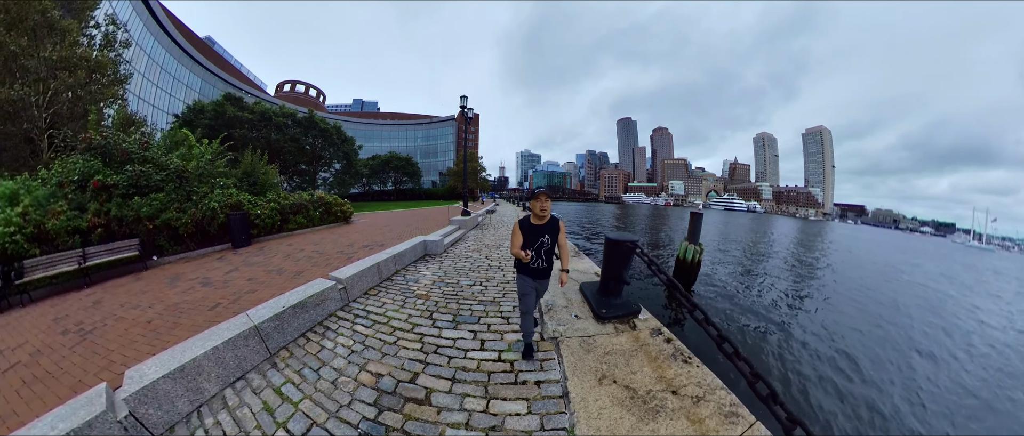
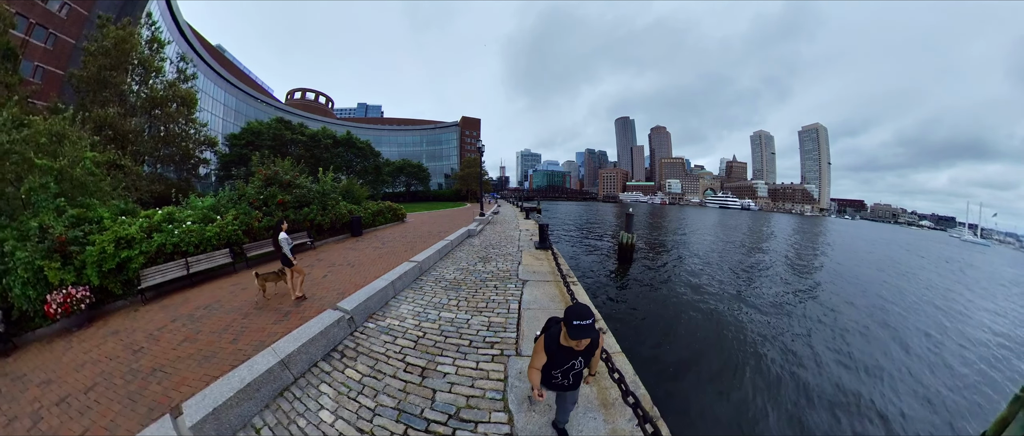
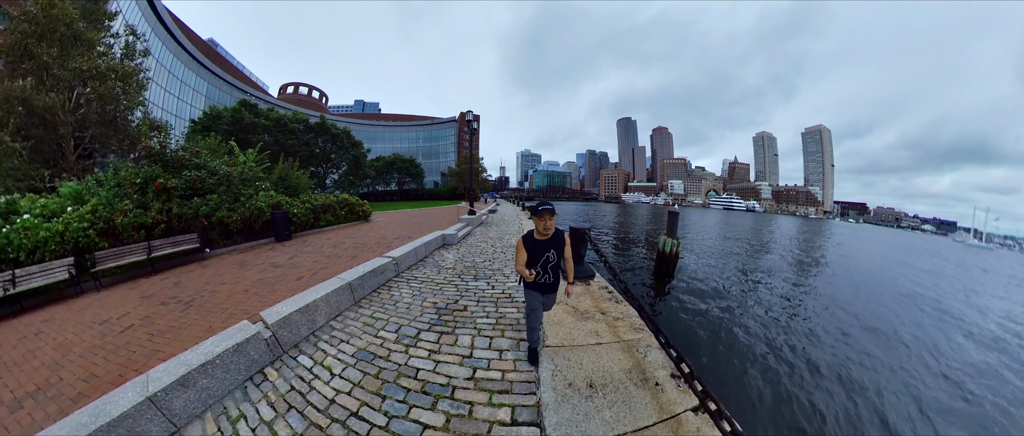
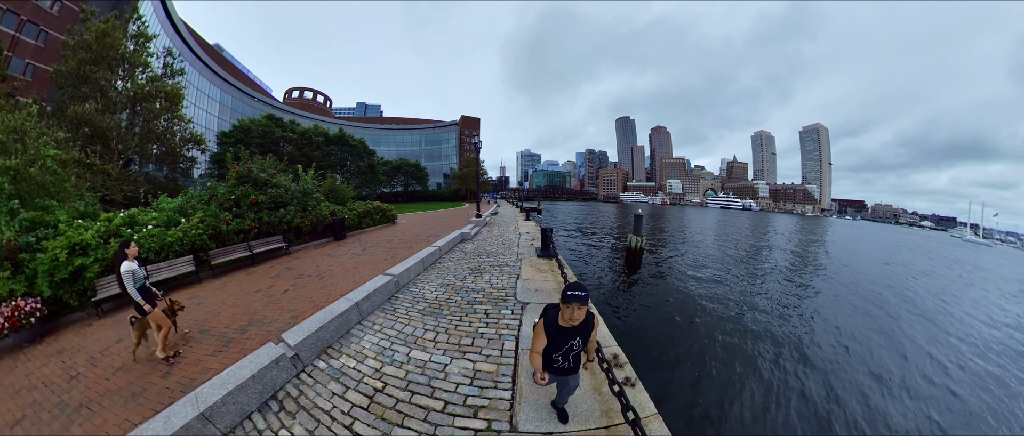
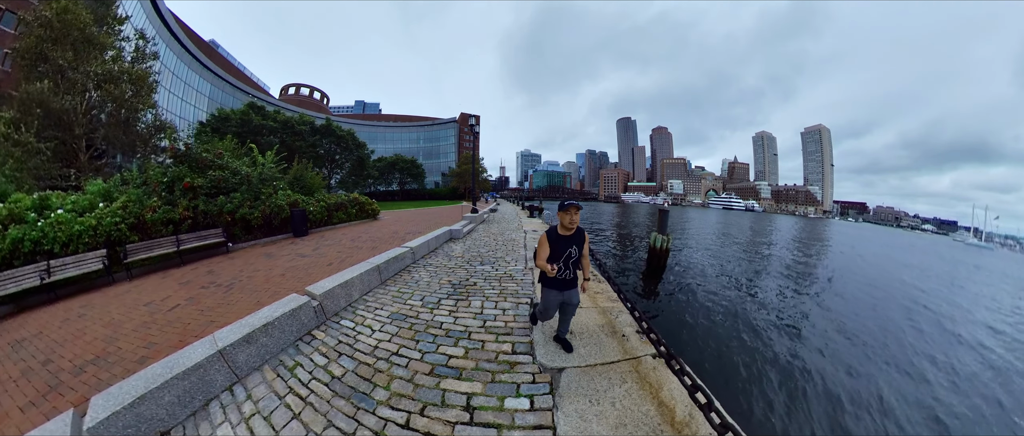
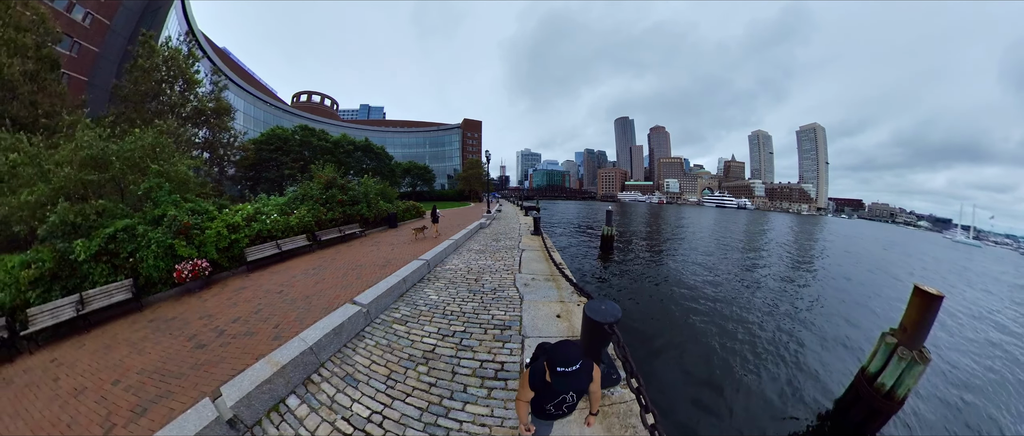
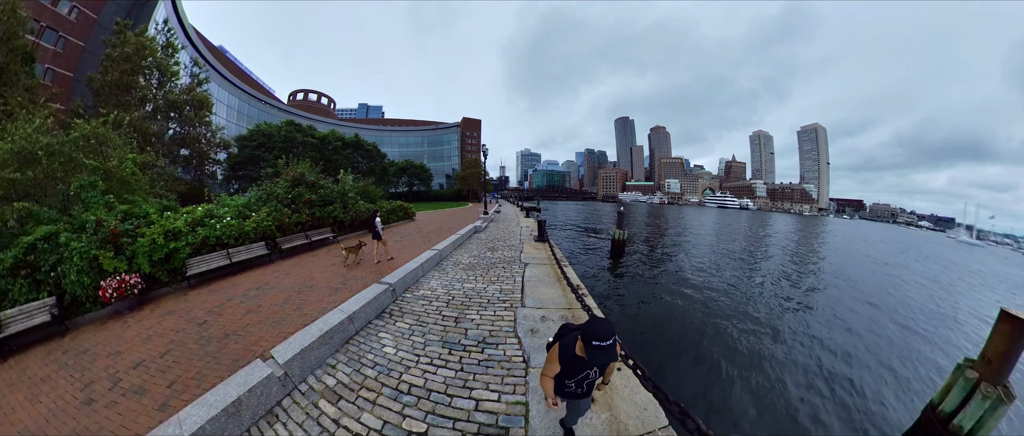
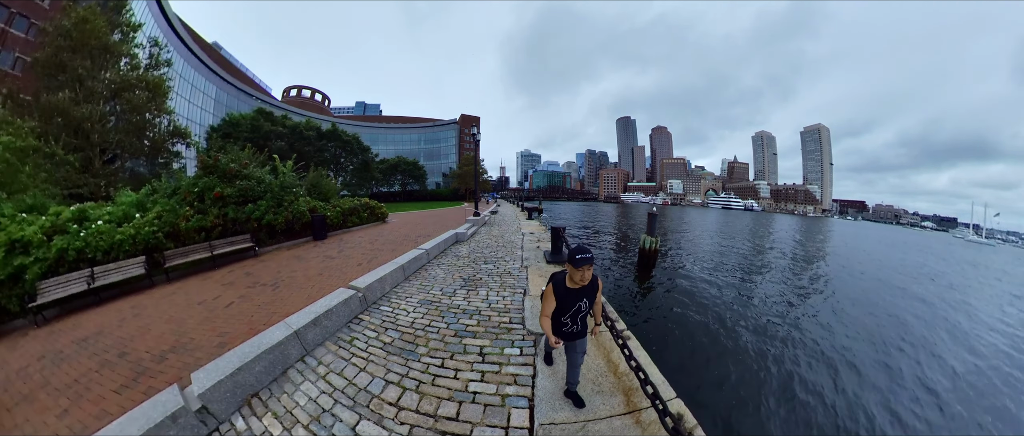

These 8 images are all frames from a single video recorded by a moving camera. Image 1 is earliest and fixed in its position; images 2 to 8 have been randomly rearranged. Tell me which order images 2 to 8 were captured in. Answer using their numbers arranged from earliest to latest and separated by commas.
3, 5, 8, 4, 2, 7, 6
